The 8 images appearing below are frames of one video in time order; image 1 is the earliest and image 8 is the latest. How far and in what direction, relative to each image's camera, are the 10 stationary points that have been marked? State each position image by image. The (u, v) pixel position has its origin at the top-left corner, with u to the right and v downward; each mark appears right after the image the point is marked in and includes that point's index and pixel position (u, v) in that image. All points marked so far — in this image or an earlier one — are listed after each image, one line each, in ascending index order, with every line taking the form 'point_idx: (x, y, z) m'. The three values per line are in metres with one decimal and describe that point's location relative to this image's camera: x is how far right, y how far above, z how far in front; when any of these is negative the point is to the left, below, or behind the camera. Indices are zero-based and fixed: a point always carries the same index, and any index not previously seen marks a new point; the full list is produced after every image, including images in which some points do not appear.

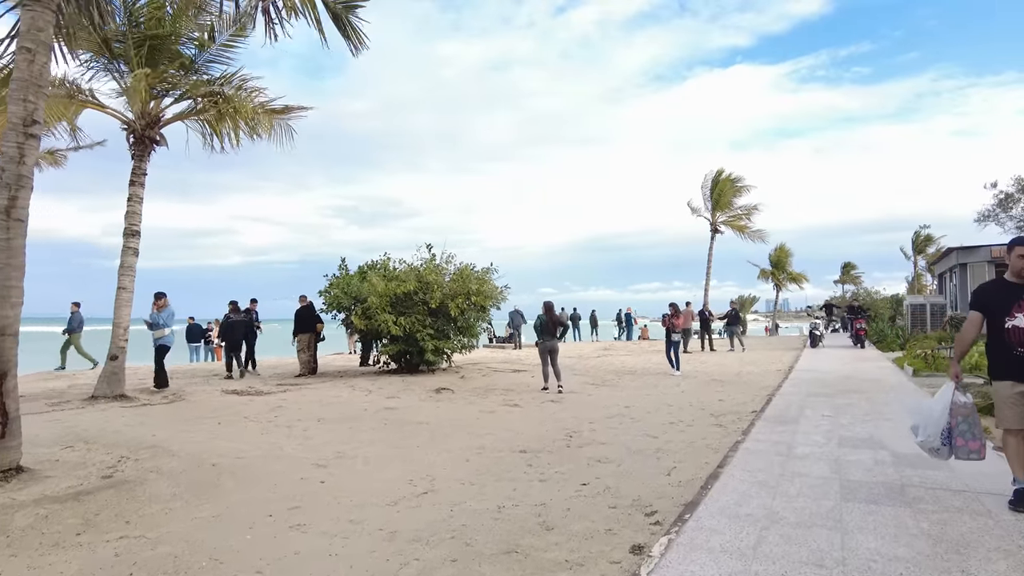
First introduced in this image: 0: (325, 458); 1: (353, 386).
0: (-2.1, -1.9, +7.2) m
1: (-3.4, -2.1, +13.8) m
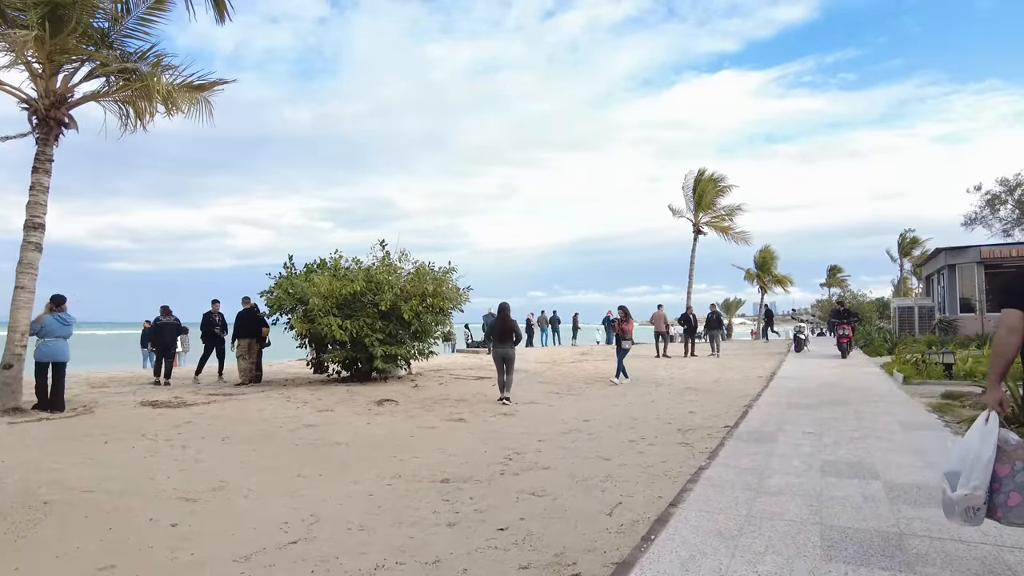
0: (-2.9, -1.9, +5.9) m
1: (-4.3, -2.1, +12.4) m
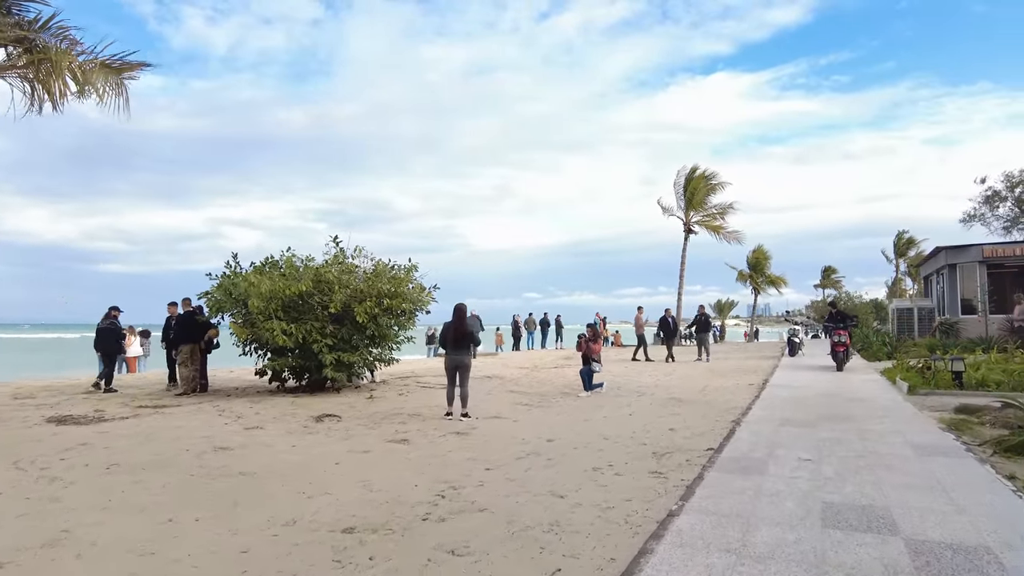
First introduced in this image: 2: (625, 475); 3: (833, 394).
0: (-3.5, -1.9, +4.6) m
1: (-5.0, -2.1, +11.1) m
2: (+1.2, -1.9, +6.5) m
3: (+5.6, -1.9, +11.1) m
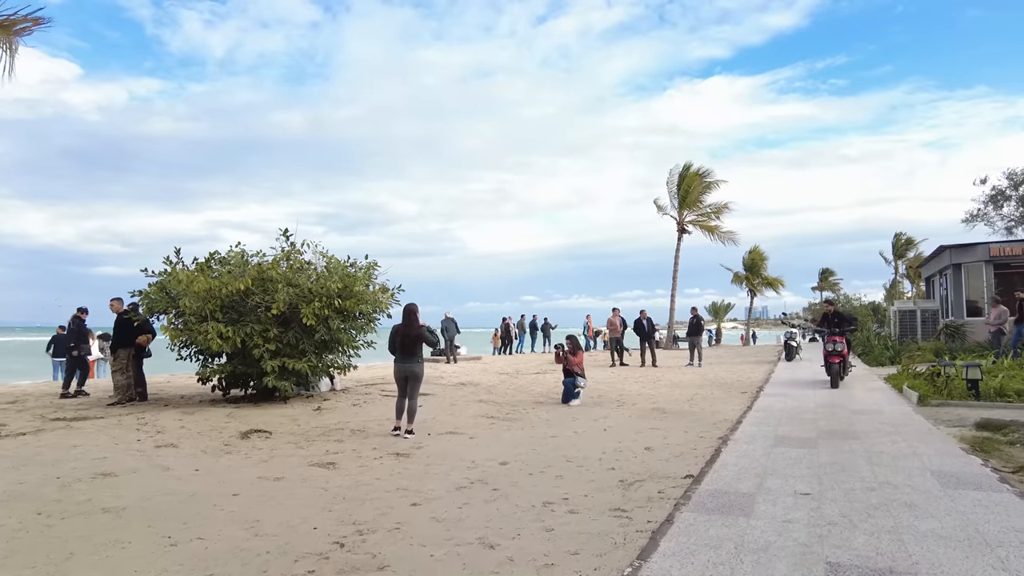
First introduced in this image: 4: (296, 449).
0: (-4.1, -1.8, +3.3) m
1: (-5.6, -2.1, +9.8) m
2: (+0.6, -1.9, +5.3) m
3: (+5.0, -1.8, +9.8) m
4: (-2.7, -2.0, +8.0) m
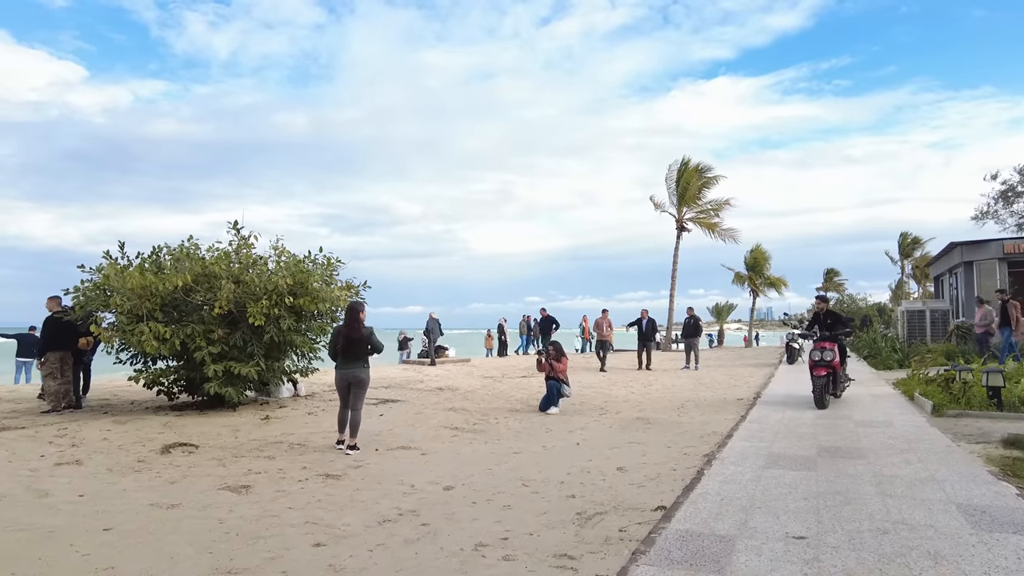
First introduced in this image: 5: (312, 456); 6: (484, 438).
0: (-4.7, -1.7, +2.2) m
1: (-6.1, -2.0, +8.7) m
2: (0.0, -1.8, +4.2) m
3: (+4.5, -1.8, +8.7) m
4: (-3.2, -2.0, +6.9) m
5: (-2.4, -2.0, +7.6) m
6: (-0.4, -2.1, +8.8) m
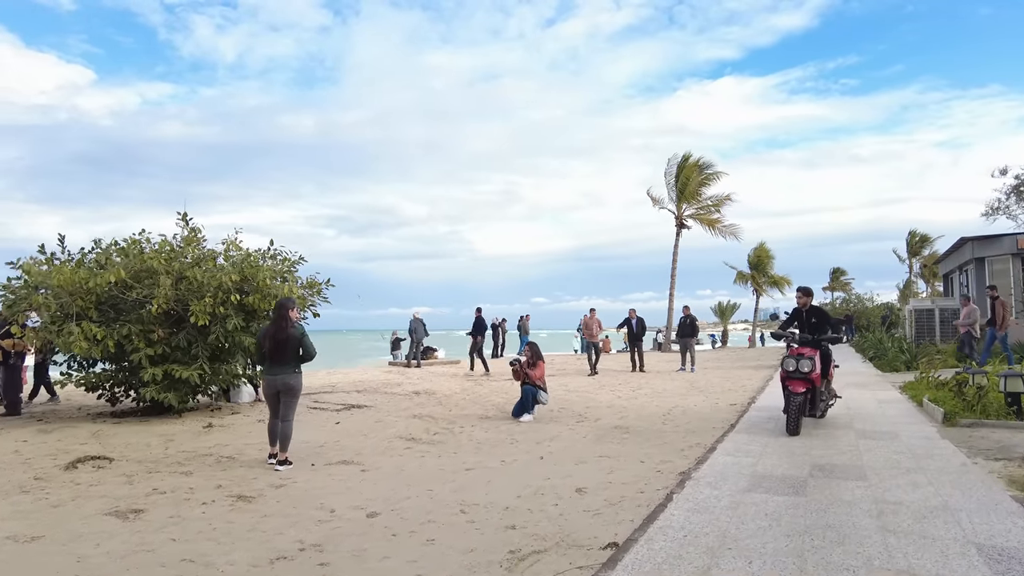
0: (-5.2, -1.7, +1.4) m
1: (-6.6, -2.0, +7.9) m
2: (-0.5, -1.7, +3.3) m
3: (+4.0, -1.7, +7.8) m
4: (-3.7, -1.9, +6.0) m
5: (-2.9, -1.9, +6.7) m
6: (-0.9, -2.0, +7.9) m
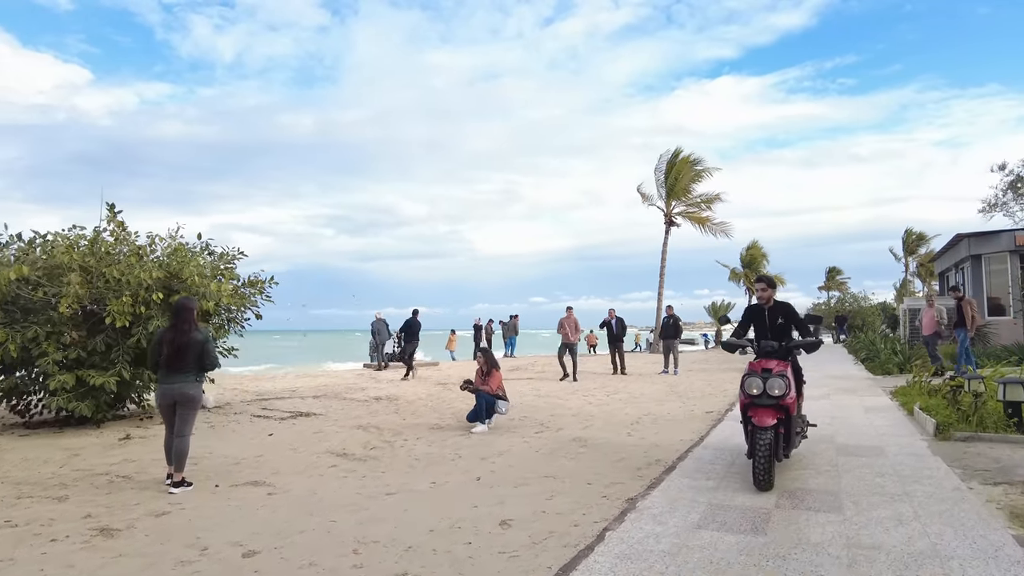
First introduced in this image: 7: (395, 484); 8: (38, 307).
0: (-5.9, -1.6, +0.5) m
1: (-7.3, -1.9, +7.0) m
2: (-1.2, -1.7, +2.4) m
3: (+3.3, -1.7, +6.9) m
4: (-4.4, -1.9, +5.2) m
5: (-3.5, -1.9, +5.8) m
6: (-1.5, -2.0, +7.1) m
7: (-1.1, -1.9, +6.3) m
8: (-6.3, -0.2, +8.5) m
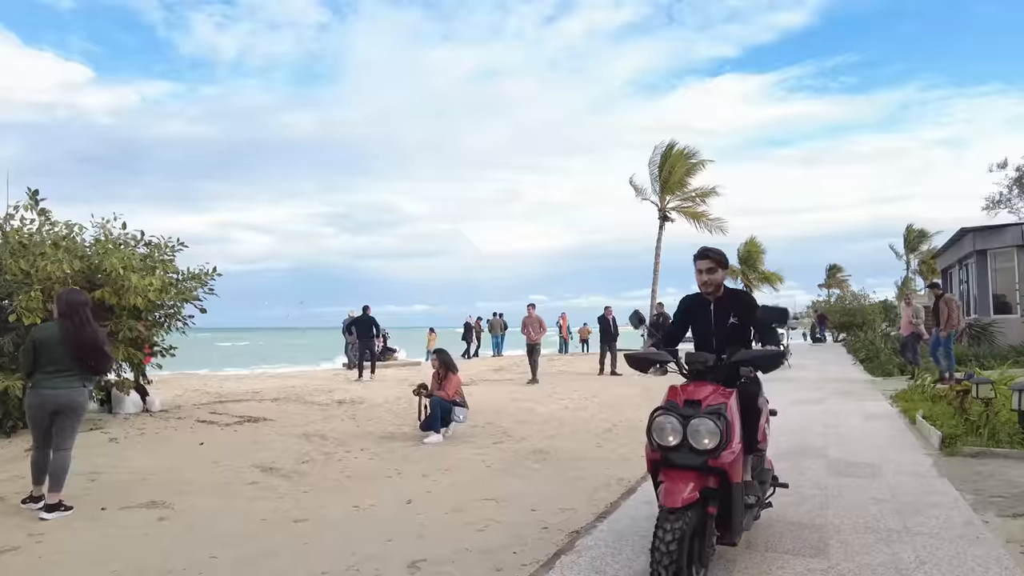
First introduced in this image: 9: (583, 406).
0: (-6.4, -1.6, -0.4) m
1: (-7.8, -1.9, +6.1) m
2: (-1.7, -1.6, +1.5) m
3: (+2.7, -1.6, +6.0) m
4: (-5.0, -1.8, +4.3) m
5: (-4.1, -1.8, +4.9) m
6: (-2.1, -1.9, +6.2) m
7: (-1.7, -1.9, +5.4) m
8: (-6.9, -0.1, +7.6) m
9: (+1.3, -2.1, +11.4) m
